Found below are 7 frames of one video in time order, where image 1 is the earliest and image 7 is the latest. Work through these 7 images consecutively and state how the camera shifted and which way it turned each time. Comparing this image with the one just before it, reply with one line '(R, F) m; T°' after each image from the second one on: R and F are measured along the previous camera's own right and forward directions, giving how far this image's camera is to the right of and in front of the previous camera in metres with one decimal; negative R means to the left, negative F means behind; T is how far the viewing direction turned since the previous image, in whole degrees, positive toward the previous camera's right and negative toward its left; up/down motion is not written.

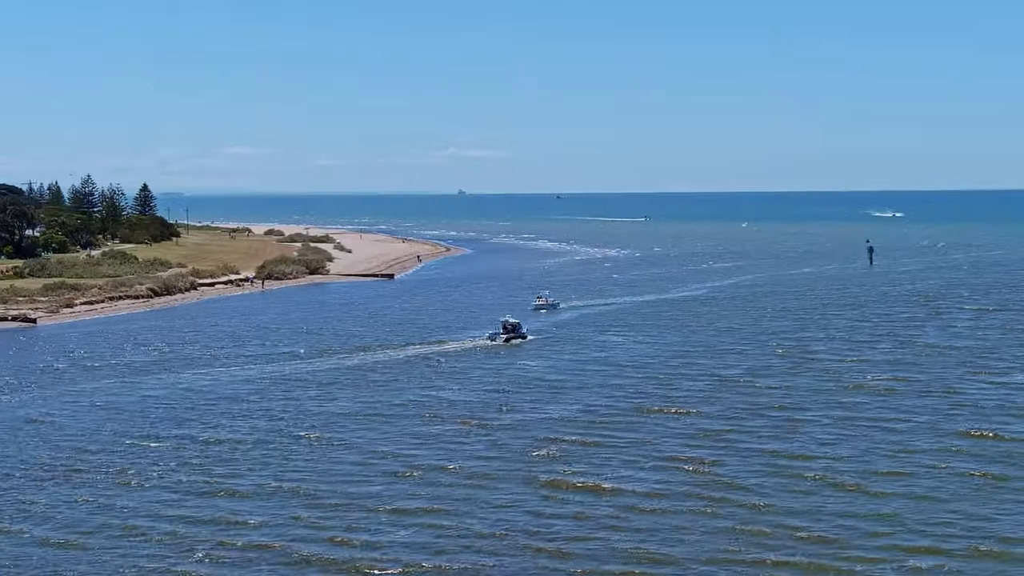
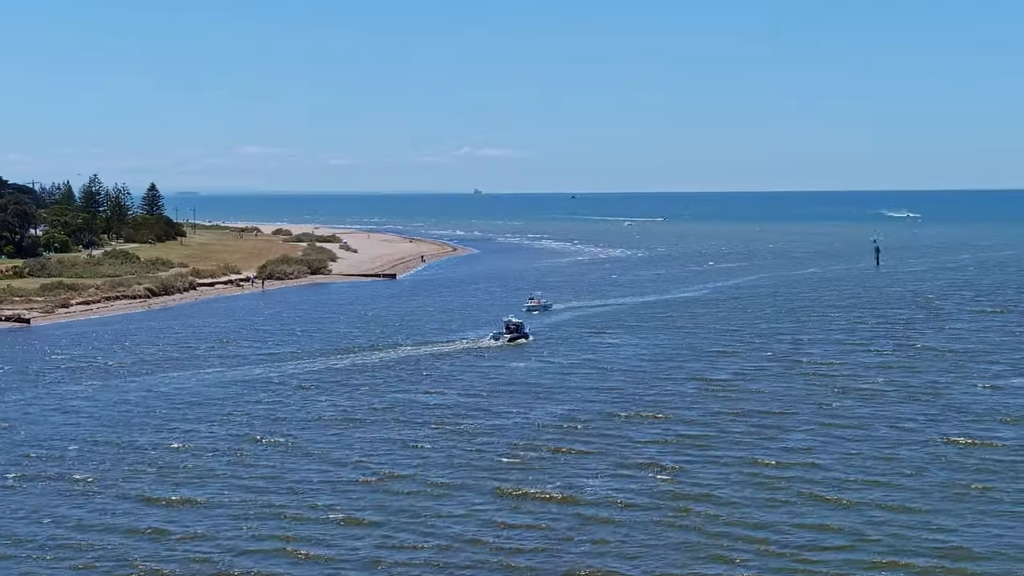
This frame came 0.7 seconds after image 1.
(+0.7, +0.4) m; 0°
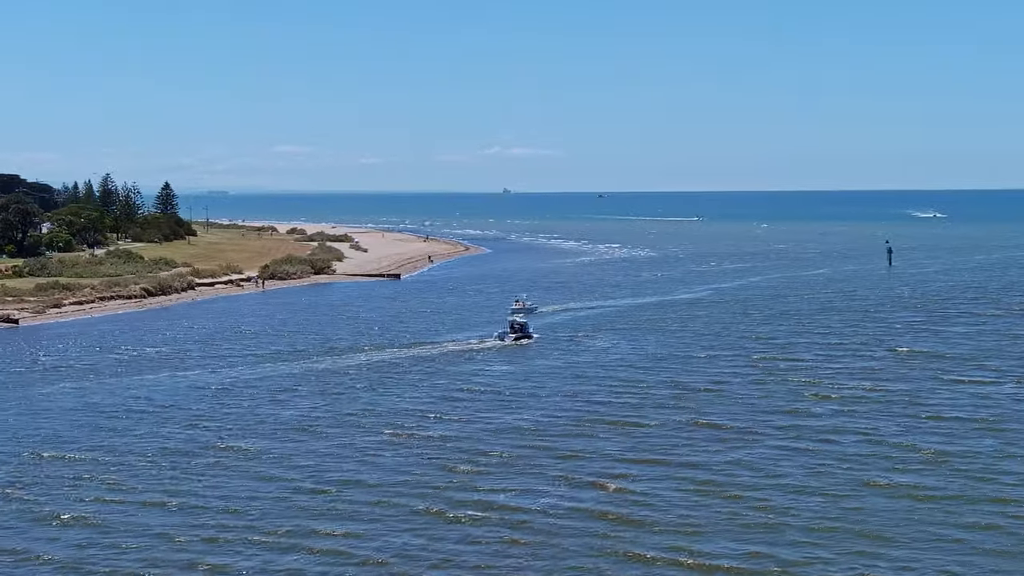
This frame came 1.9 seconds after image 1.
(+1.3, +0.7) m; -1°
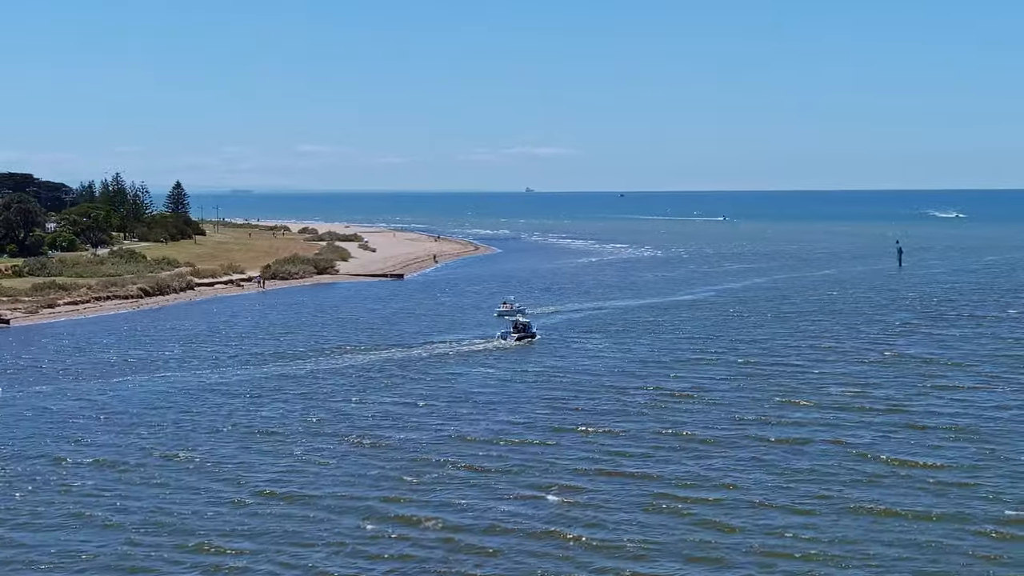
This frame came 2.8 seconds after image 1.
(+1.0, +0.6) m; -1°
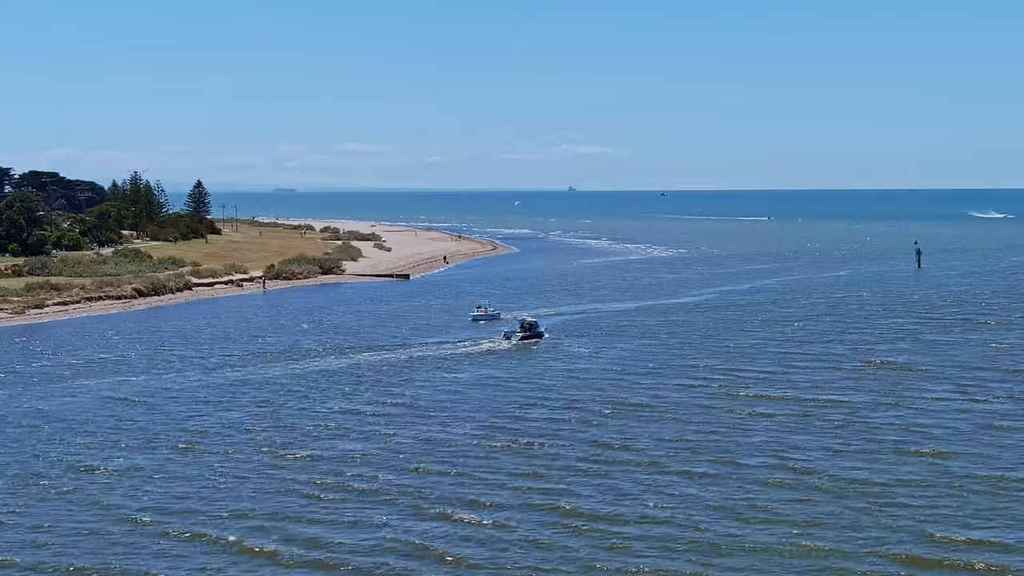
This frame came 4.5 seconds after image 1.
(+2.0, +1.1) m; -1°
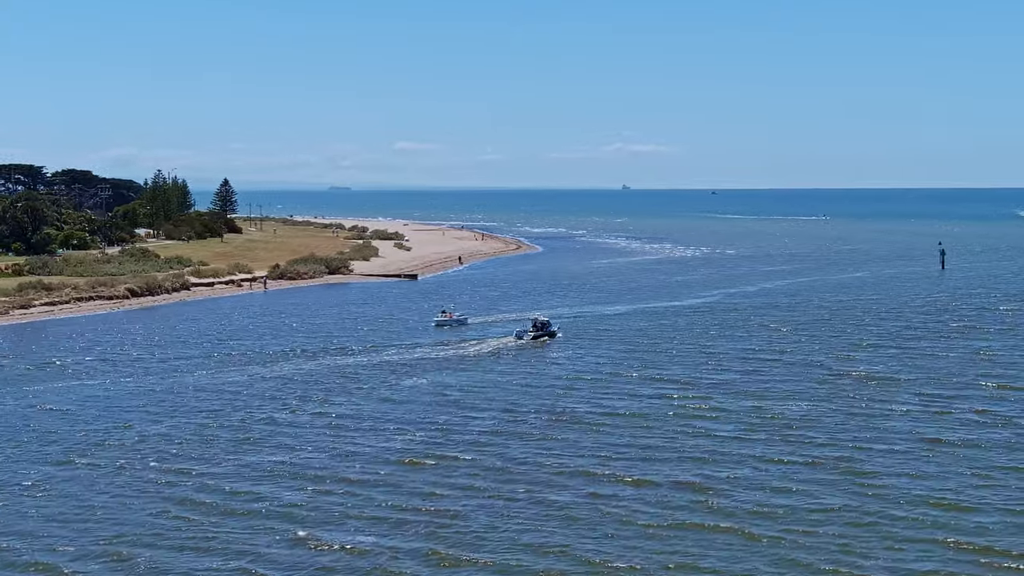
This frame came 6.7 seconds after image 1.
(+2.5, +1.4) m; -1°
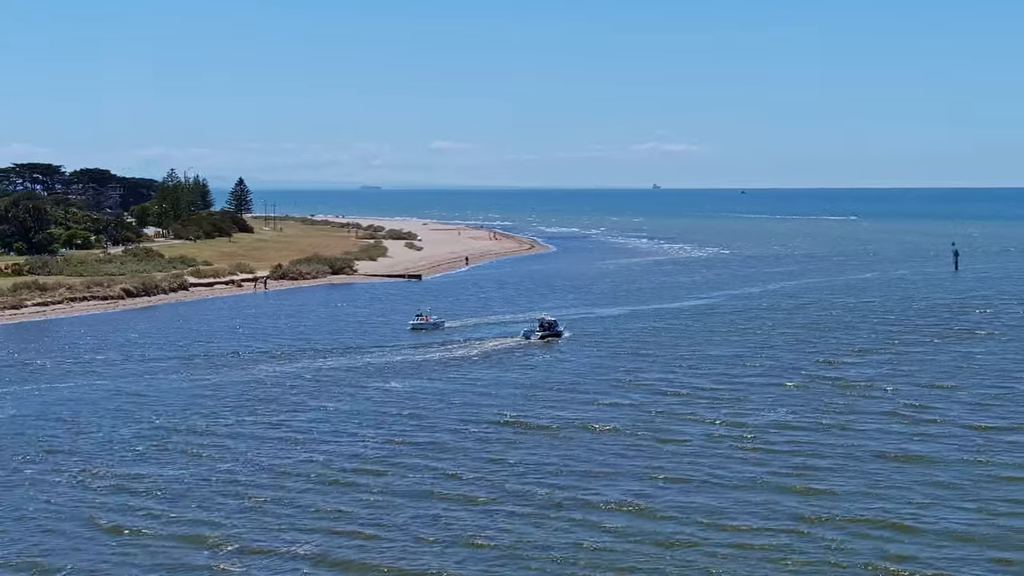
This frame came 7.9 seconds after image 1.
(+1.5, +0.8) m; -1°
